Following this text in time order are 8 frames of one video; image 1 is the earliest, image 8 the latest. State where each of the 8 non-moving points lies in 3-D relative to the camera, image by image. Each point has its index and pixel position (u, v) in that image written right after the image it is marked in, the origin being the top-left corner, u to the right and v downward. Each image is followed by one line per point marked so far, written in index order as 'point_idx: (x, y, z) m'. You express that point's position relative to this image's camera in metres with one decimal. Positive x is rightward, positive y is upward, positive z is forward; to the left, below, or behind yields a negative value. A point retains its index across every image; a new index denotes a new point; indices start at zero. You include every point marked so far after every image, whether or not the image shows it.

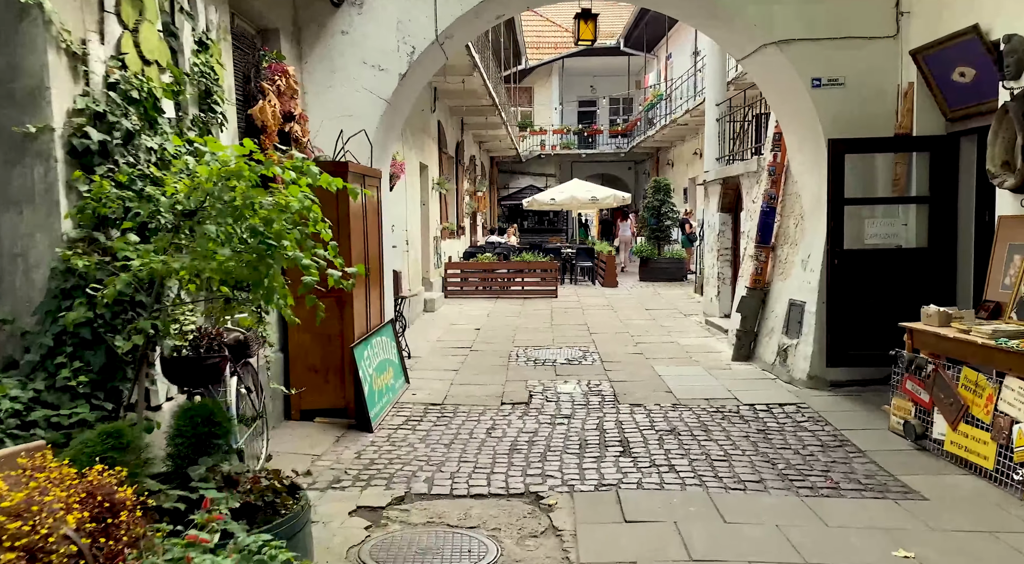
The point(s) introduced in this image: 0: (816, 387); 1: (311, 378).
0: (+2.5, -0.9, +6.6) m
1: (-1.4, -0.7, +5.6) m
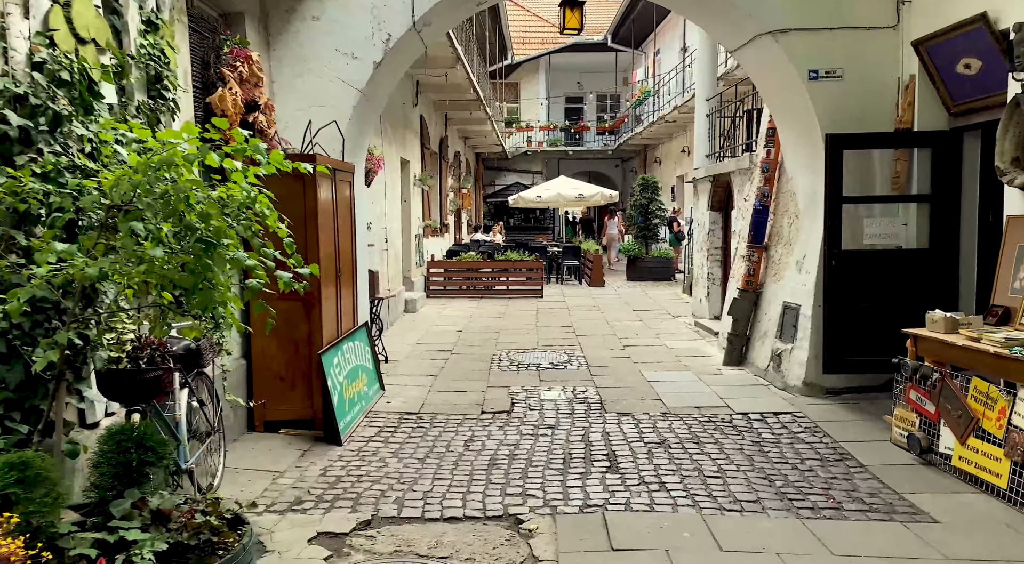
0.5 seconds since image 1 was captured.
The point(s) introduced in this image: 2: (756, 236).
0: (+2.3, -0.9, +6.3) m
1: (-1.5, -0.7, +5.2) m
2: (+2.3, +0.4, +7.5) m
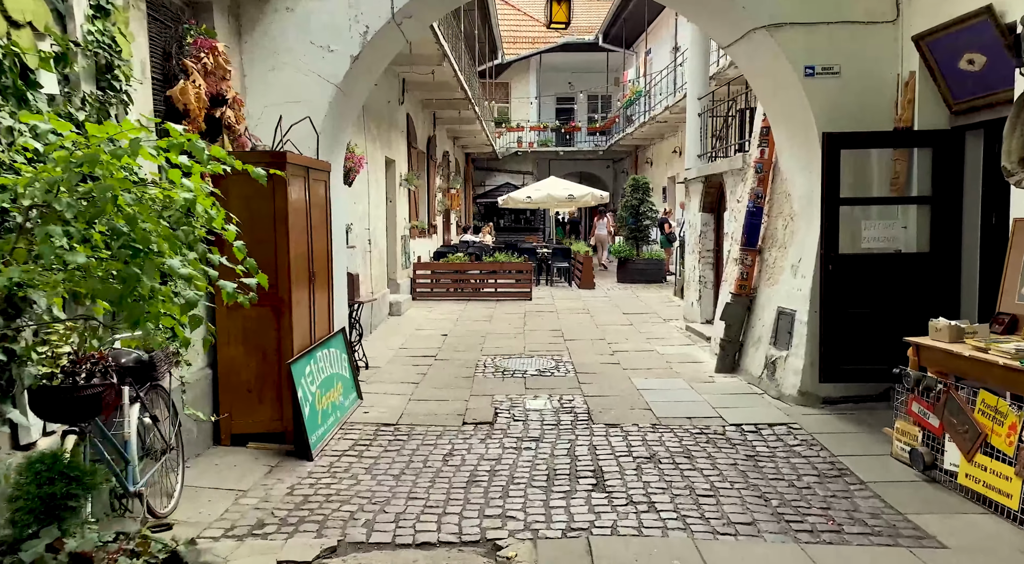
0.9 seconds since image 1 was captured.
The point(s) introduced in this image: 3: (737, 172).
0: (+2.2, -0.9, +6.1) m
1: (-1.6, -0.7, +5.0) m
2: (+2.1, +0.4, +7.2) m
3: (+2.3, +1.1, +8.4) m
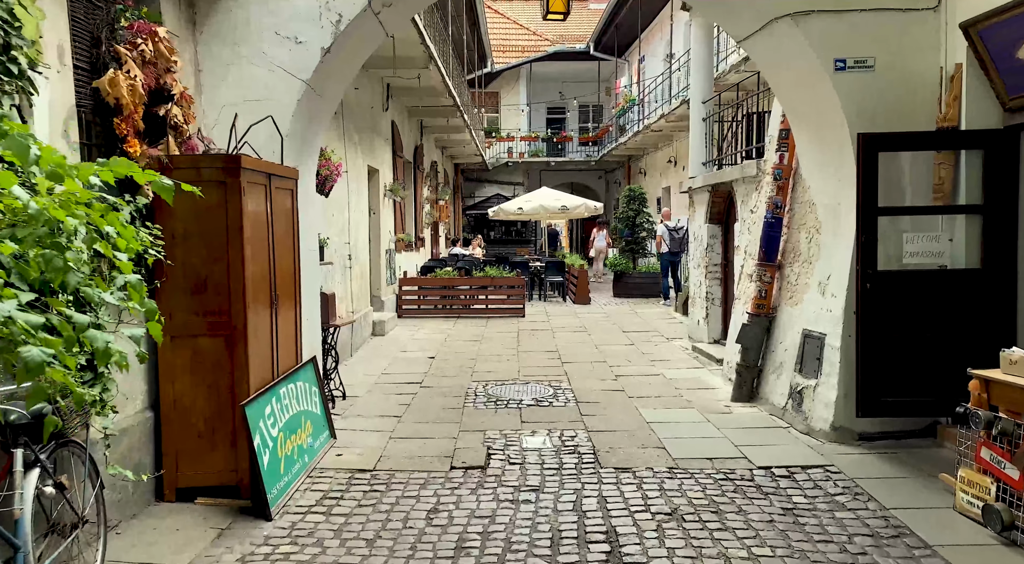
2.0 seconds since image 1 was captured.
0: (+2.2, -1.1, +5.3) m
1: (-1.7, -0.8, +4.2) m
2: (+2.1, +0.2, +6.6) m
3: (+2.3, +1.0, +7.7) m
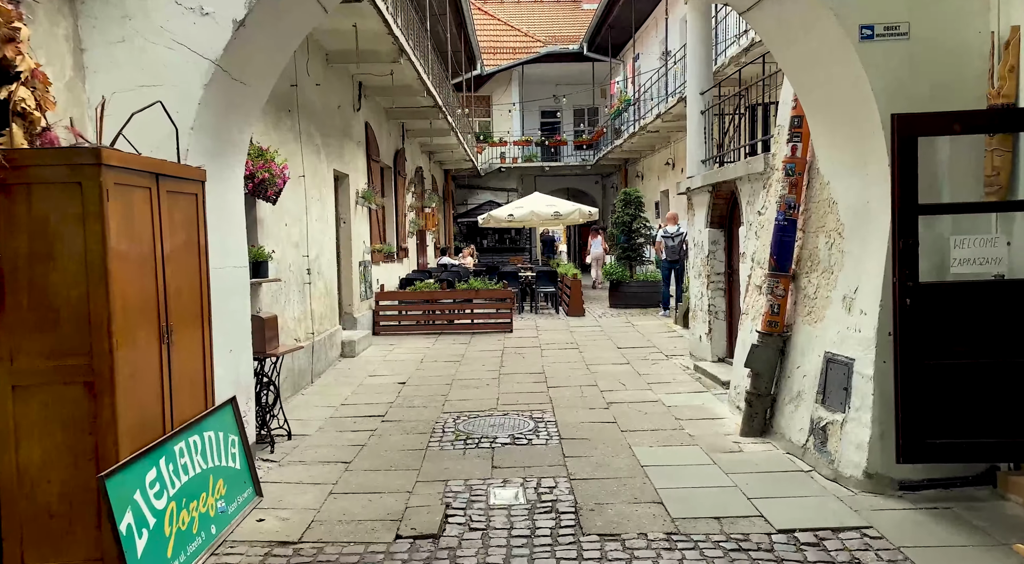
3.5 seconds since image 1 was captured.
0: (+2.0, -1.1, +4.4) m
1: (-1.9, -1.0, +3.2) m
2: (+1.9, +0.1, +5.6) m
3: (+2.0, +0.9, +6.7) m
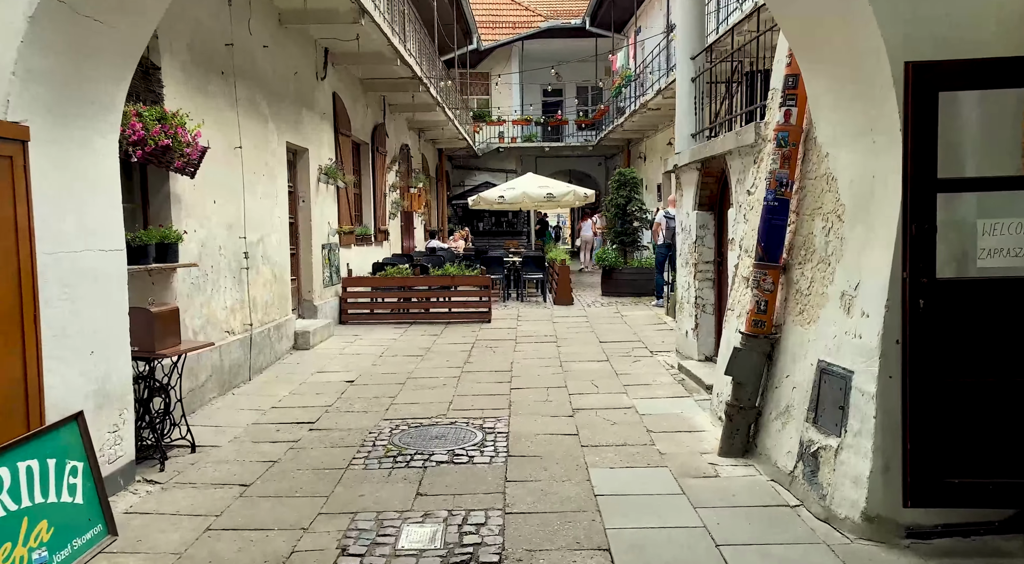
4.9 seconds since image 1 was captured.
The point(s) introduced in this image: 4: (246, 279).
0: (+1.6, -1.1, +3.5) m
1: (-2.3, -0.9, +2.4) m
2: (+1.5, +0.2, +4.7) m
3: (+1.7, +0.9, +5.8) m
4: (-2.4, 0.0, +7.2) m
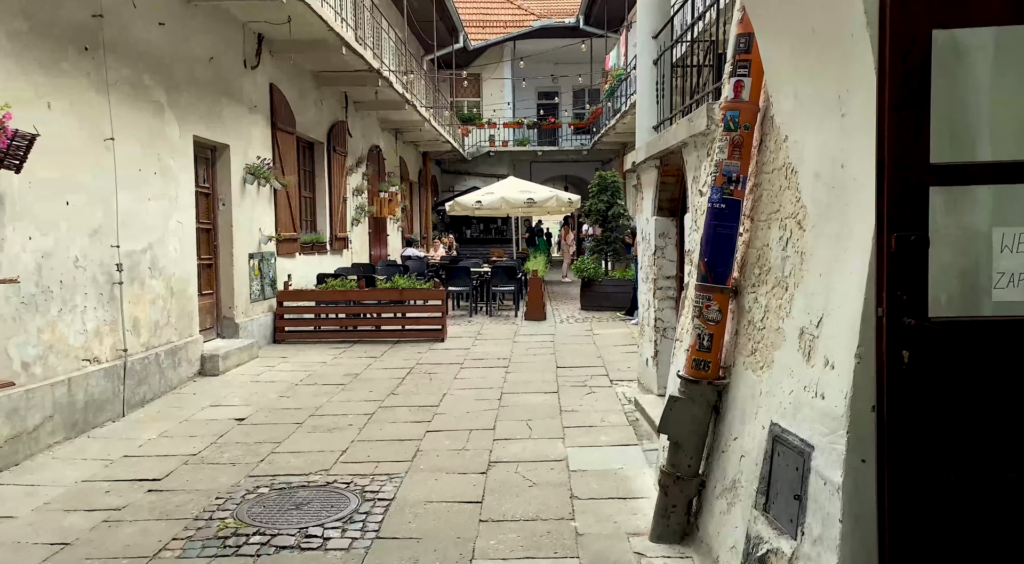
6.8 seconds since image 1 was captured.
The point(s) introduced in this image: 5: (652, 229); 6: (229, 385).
0: (+1.0, -1.2, +2.3) m
1: (-2.9, -1.0, +1.3) m
2: (+0.9, +0.1, +3.5) m
3: (+1.1, +0.8, +4.7) m
4: (-3.0, -0.1, +6.1) m
5: (+1.1, +0.4, +6.2) m
6: (-2.5, -0.9, +7.1) m
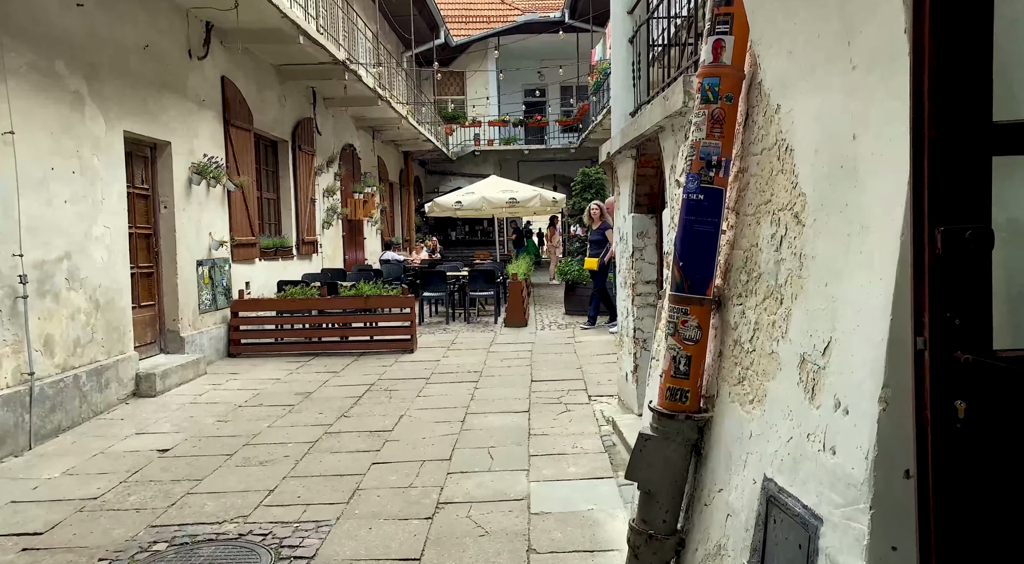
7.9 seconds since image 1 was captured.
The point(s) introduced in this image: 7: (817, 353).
0: (+0.7, -1.3, +1.6) m
1: (-3.2, -1.1, +0.5) m
2: (+0.6, 0.0, +2.8) m
3: (+0.8, +0.8, +3.9) m
4: (-3.2, -0.2, +5.4) m
5: (+0.8, +0.4, +5.5) m
6: (-2.8, -1.0, +6.4) m
7: (+0.8, -0.2, +2.0) m
